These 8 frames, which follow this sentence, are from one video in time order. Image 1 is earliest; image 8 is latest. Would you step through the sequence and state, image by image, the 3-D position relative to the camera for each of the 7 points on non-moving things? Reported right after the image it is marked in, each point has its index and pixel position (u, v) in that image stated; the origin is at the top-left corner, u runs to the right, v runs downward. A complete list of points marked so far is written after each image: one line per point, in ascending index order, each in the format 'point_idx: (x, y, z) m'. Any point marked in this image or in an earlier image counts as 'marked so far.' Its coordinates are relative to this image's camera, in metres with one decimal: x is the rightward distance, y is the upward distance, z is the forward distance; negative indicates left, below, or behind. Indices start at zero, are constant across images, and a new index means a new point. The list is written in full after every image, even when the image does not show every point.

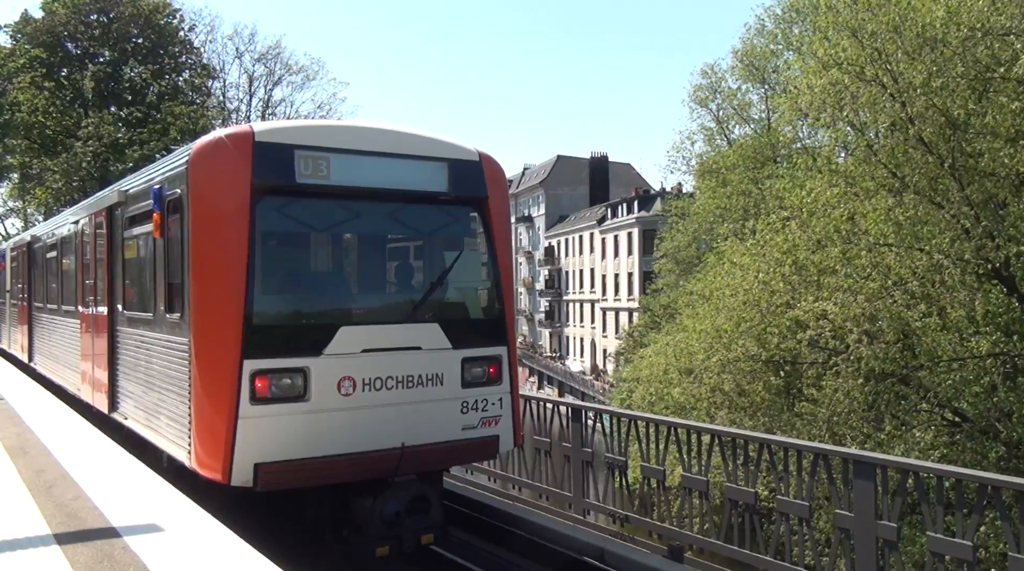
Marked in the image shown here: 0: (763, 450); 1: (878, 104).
0: (+1.5, -1.0, +5.7) m
1: (+6.4, +3.1, +16.2) m
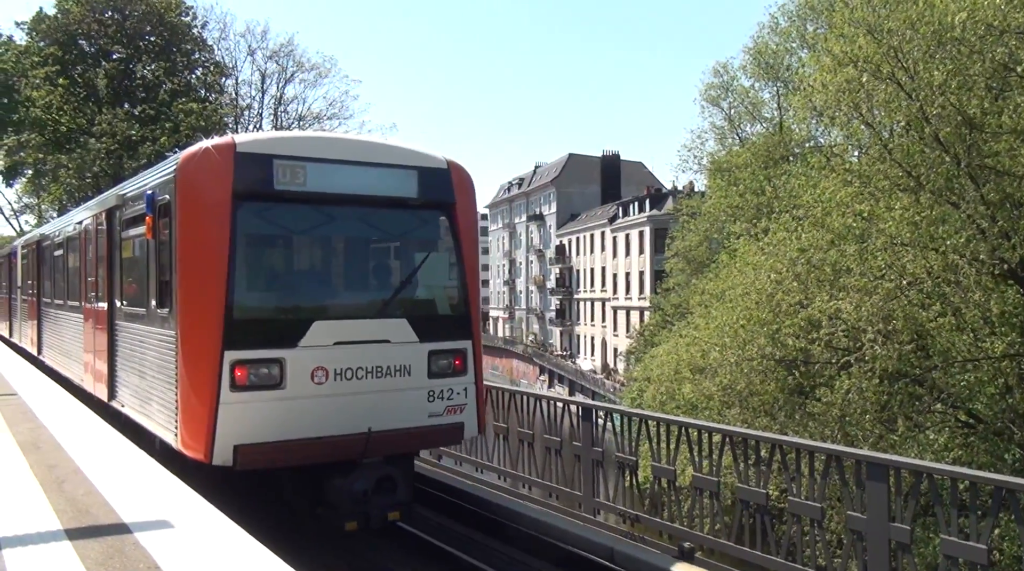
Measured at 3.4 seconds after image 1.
0: (+1.6, -1.0, +5.6) m
1: (+6.6, +3.1, +16.1) m
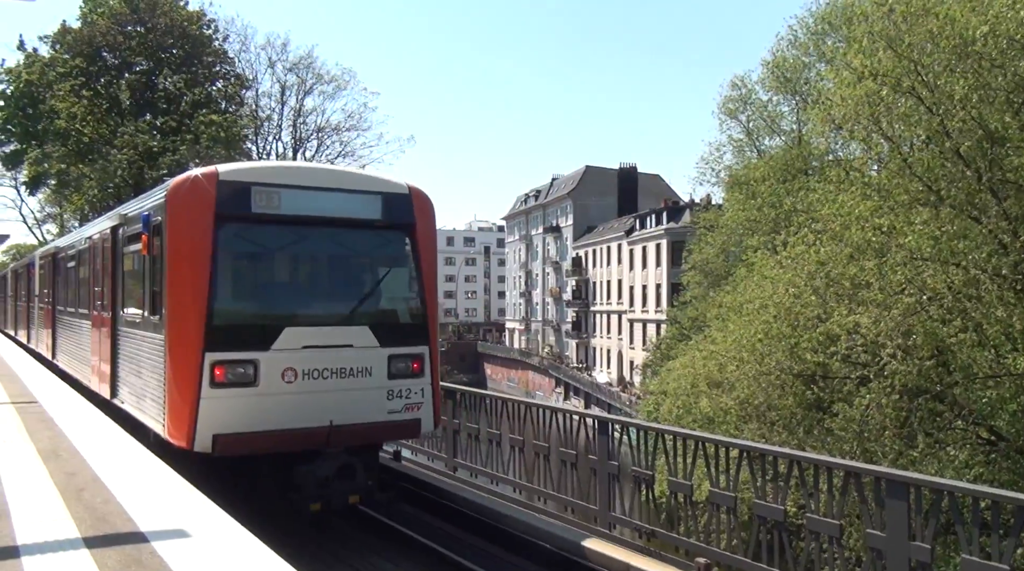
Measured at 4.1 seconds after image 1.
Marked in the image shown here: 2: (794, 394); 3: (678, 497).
0: (+1.7, -1.1, +5.6) m
1: (+6.9, +2.9, +16.1) m
2: (+5.7, -2.2, +18.8) m
3: (+1.2, -1.5, +6.5) m
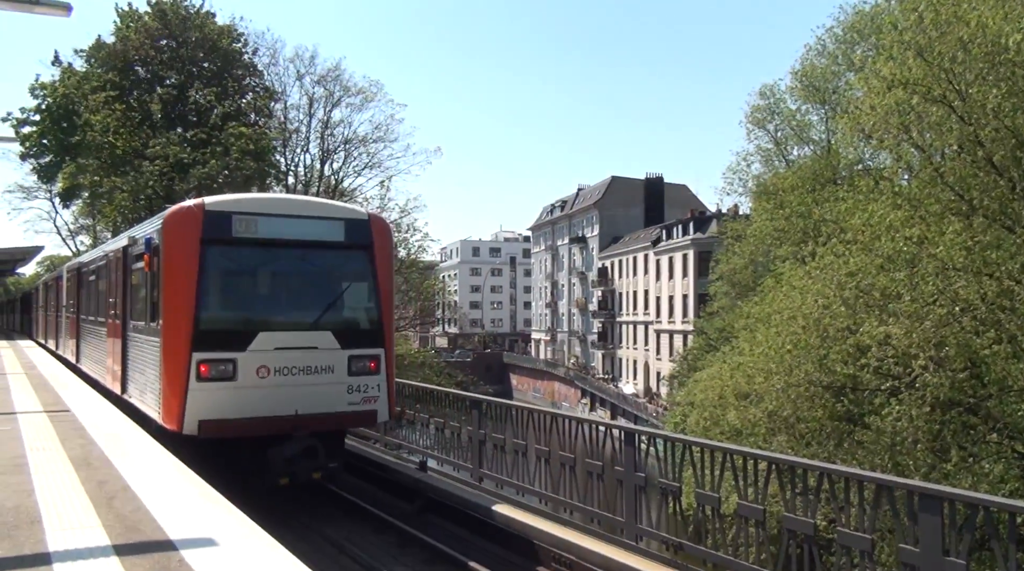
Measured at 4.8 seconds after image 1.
0: (+1.8, -1.1, +5.5) m
1: (+7.3, +2.7, +15.9) m
2: (+6.2, -2.4, +18.6) m
3: (+1.3, -1.5, +6.5) m
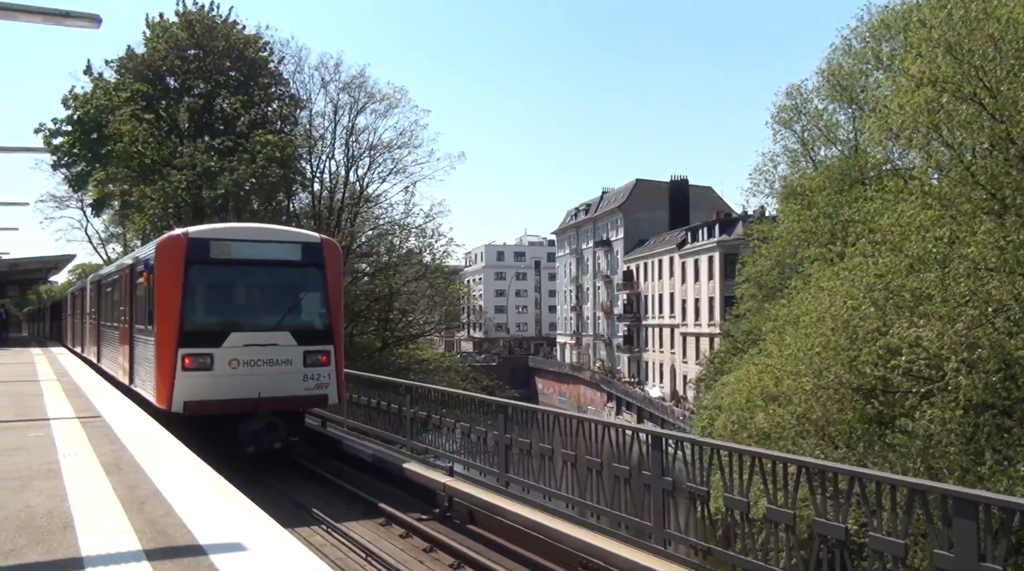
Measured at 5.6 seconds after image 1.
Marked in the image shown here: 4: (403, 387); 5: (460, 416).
0: (+2.0, -1.1, +5.5) m
1: (+7.7, +2.7, +15.7) m
2: (+6.7, -2.4, +18.4) m
3: (+1.5, -1.6, +6.4) m
4: (-1.4, -1.3, +11.9) m
5: (-0.6, -1.5, +10.8) m
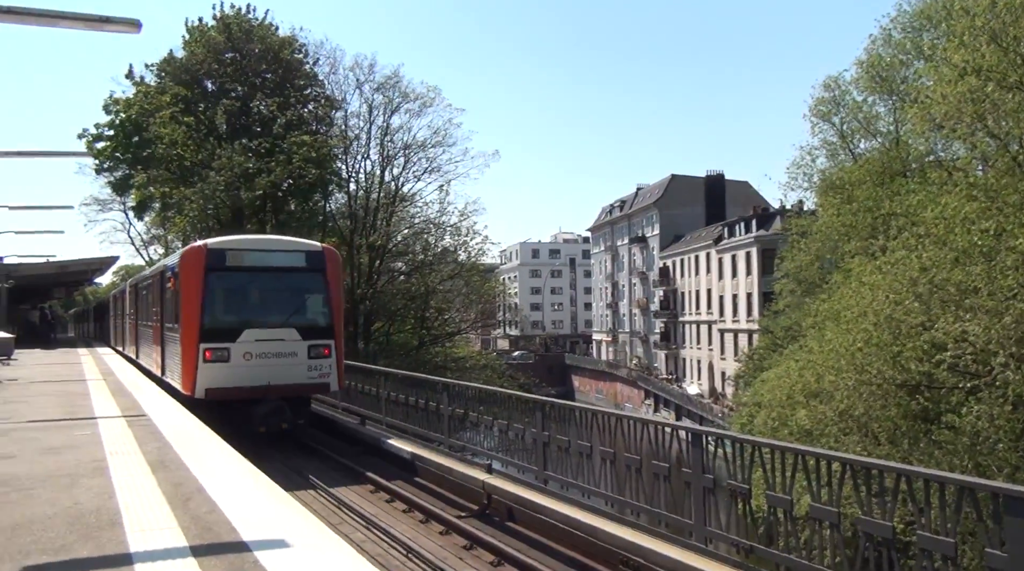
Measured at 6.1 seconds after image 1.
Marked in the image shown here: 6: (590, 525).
0: (+2.2, -1.1, +5.4) m
1: (+8.3, +2.8, +15.4) m
2: (+7.4, -2.3, +18.1) m
3: (+1.8, -1.5, +6.4) m
4: (-0.9, -1.3, +11.9) m
5: (-0.2, -1.5, +10.8) m
6: (+0.7, -2.0, +8.0) m
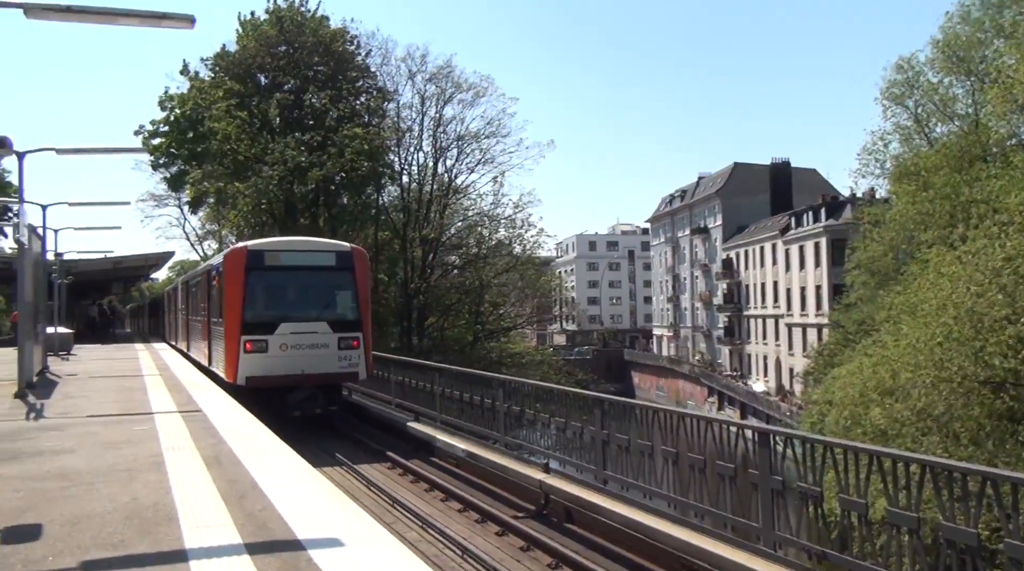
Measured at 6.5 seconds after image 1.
0: (+2.5, -1.0, +4.9) m
1: (+9.2, +2.9, +14.5) m
2: (+8.5, -2.2, +17.3) m
3: (+2.1, -1.5, +5.9) m
4: (-0.2, -1.2, +11.7) m
5: (+0.5, -1.4, +10.4) m
6: (+1.1, -2.0, +7.6) m
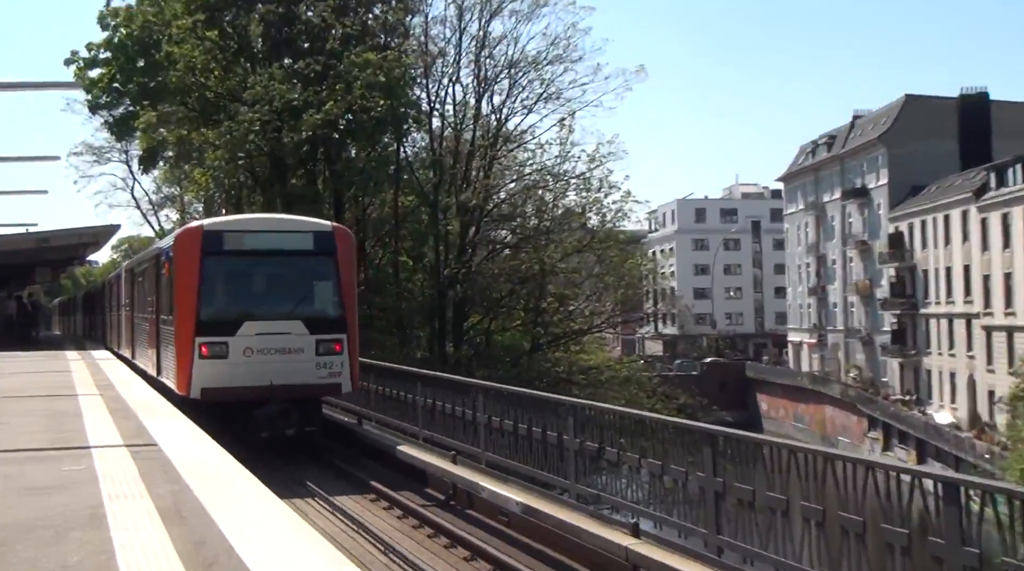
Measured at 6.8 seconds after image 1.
0: (+2.9, -1.1, +1.6) m
1: (+9.9, +3.1, +10.8) m
2: (+9.4, -1.9, +13.8) m
3: (+2.6, -1.5, +2.6) m
4: (+0.5, -1.1, +8.4) m
5: (+1.1, -1.3, +7.2) m
6: (+1.6, -1.9, +4.4) m
